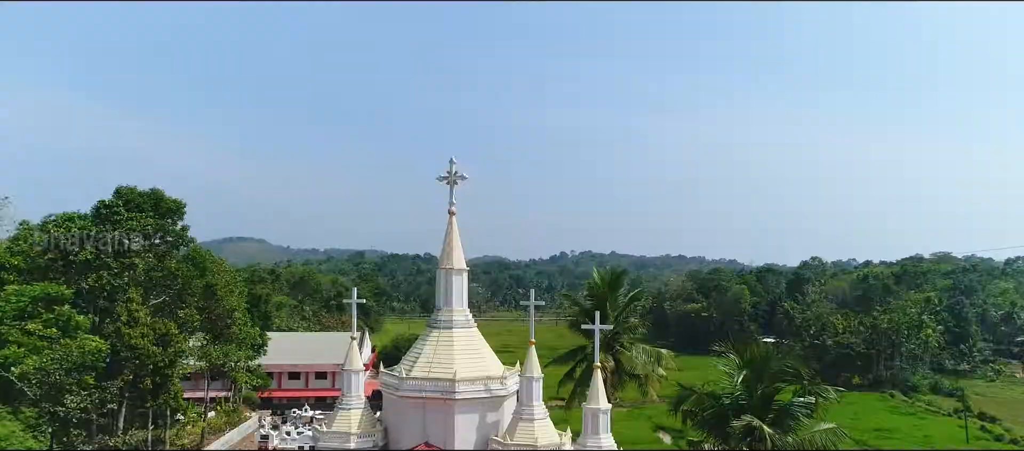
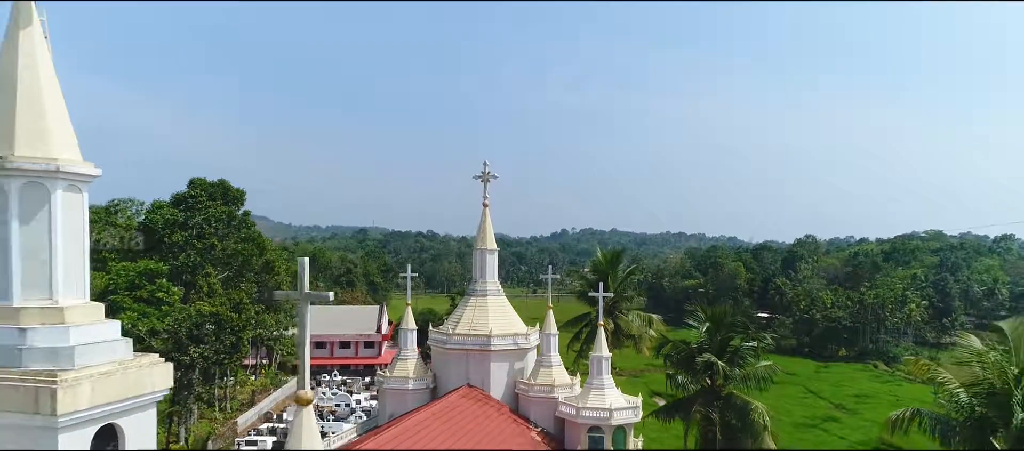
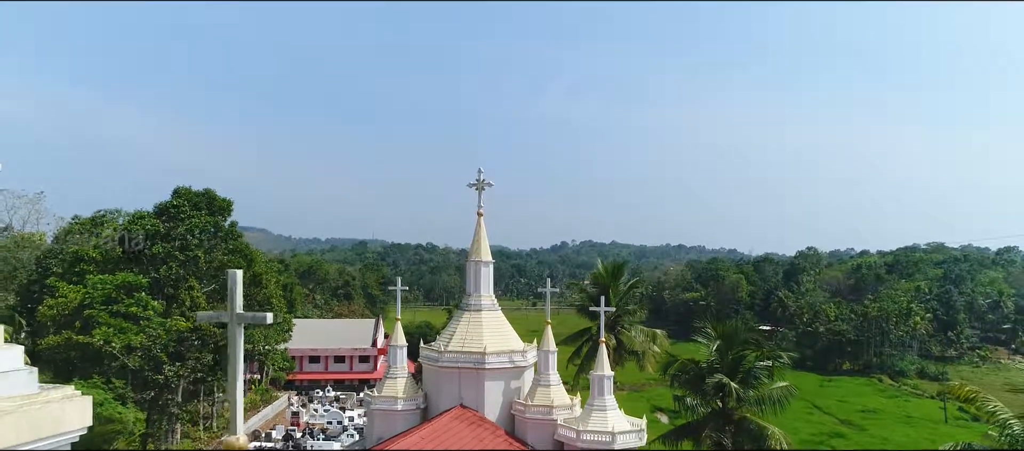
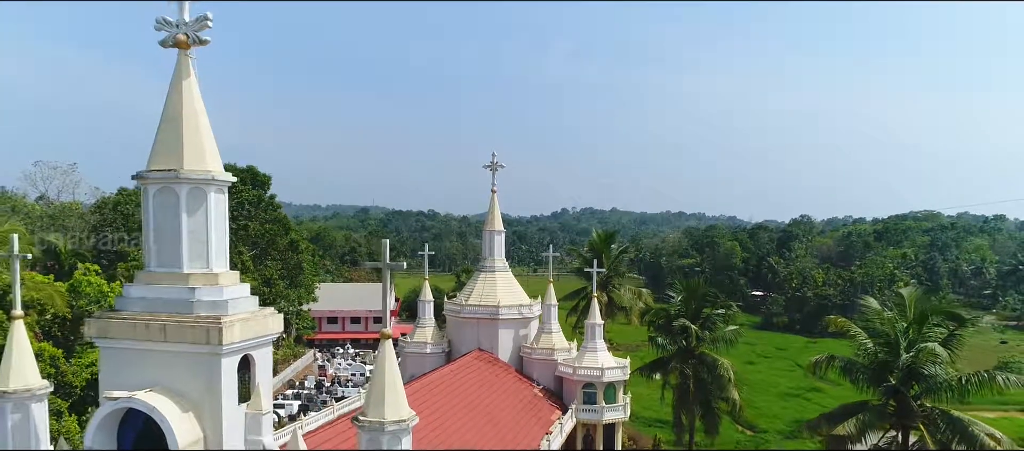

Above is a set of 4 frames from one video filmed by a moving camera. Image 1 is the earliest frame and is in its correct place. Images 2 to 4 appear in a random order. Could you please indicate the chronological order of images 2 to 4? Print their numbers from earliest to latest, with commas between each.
3, 2, 4
